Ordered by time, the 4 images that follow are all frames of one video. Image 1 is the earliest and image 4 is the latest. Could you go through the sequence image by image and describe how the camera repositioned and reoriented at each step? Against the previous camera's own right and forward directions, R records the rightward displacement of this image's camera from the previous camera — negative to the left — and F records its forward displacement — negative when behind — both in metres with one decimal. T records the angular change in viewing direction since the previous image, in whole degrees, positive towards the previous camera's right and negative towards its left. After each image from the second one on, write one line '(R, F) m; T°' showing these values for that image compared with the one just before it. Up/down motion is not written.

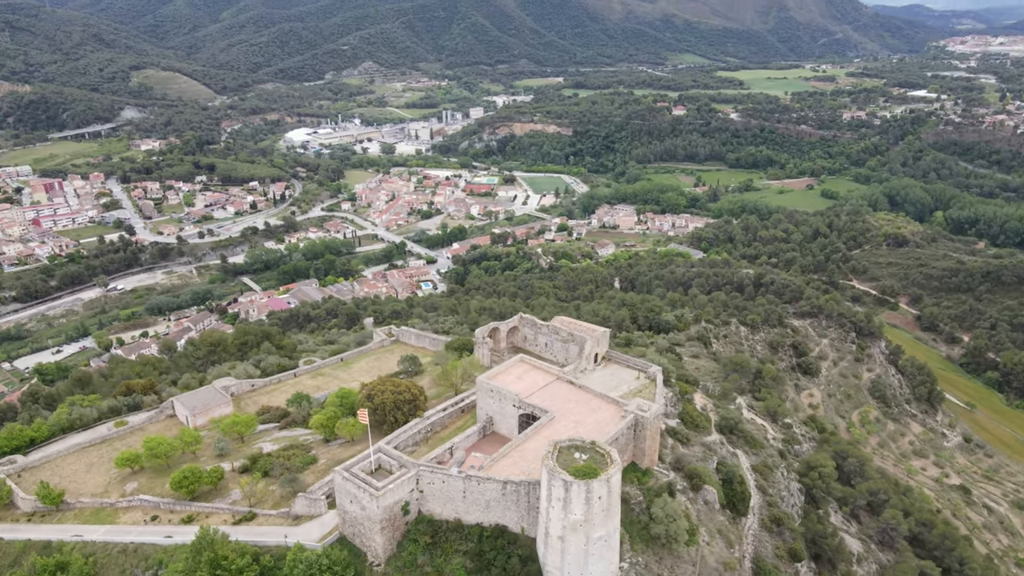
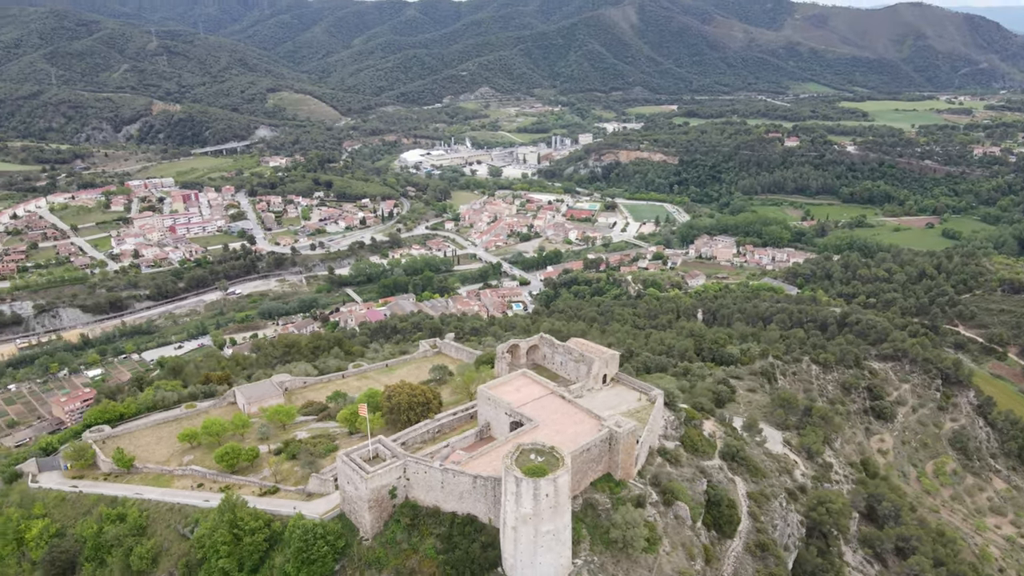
(+2.4, -1.6) m; -8°
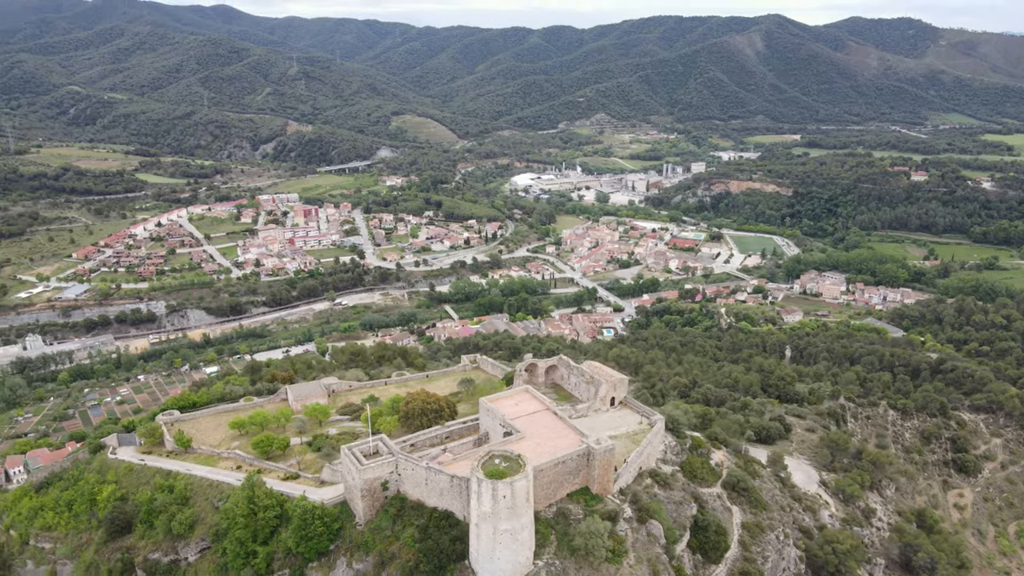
(+2.7, -1.3) m; -9°
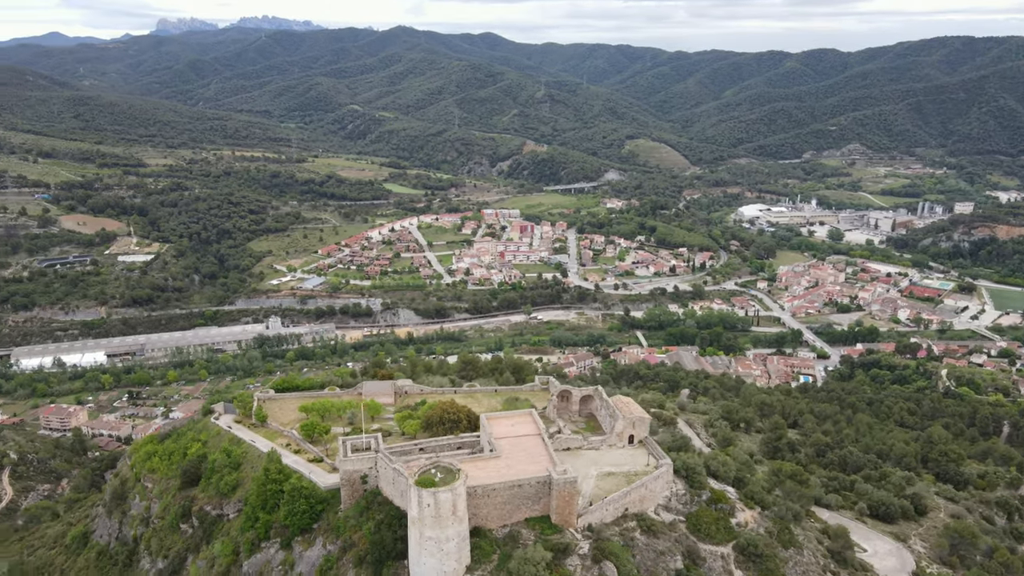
(+5.7, +0.4) m; -18°
